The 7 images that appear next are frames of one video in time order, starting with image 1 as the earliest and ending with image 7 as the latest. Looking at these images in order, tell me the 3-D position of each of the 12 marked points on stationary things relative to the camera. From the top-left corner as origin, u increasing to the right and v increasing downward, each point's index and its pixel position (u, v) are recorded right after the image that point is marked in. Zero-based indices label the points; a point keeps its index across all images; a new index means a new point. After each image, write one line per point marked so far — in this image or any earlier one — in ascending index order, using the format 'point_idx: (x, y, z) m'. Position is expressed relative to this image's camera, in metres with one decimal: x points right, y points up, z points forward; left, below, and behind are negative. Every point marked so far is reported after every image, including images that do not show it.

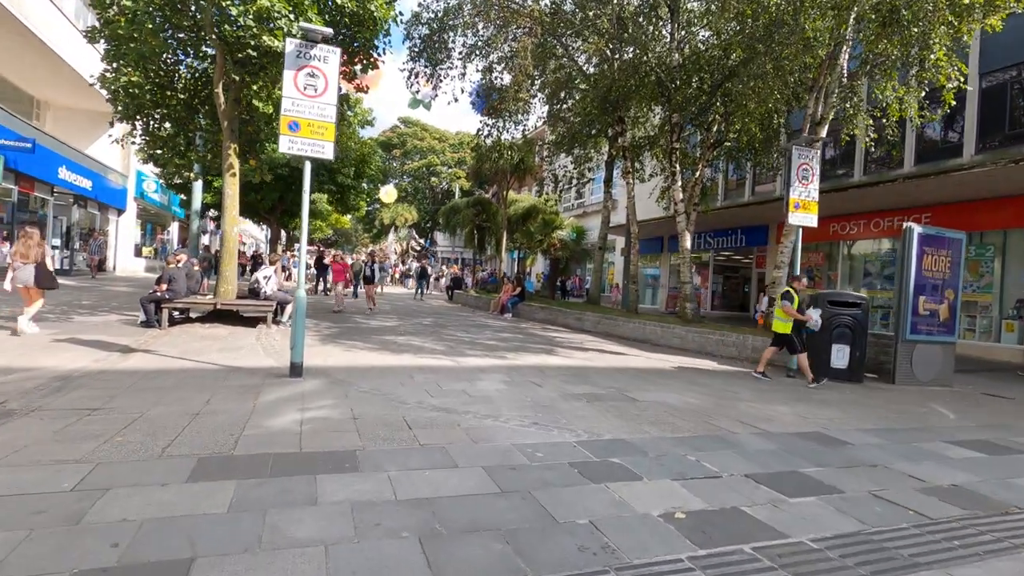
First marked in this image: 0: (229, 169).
0: (-5.9, +2.4, +11.7) m
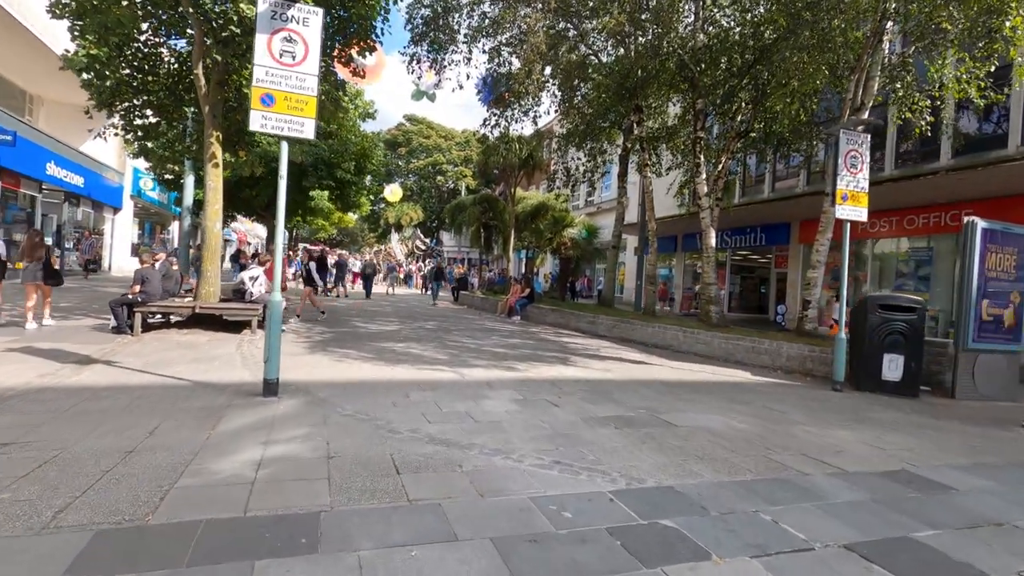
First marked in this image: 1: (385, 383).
0: (-5.7, +2.4, +10.6) m
1: (-1.6, -1.2, +7.1) m
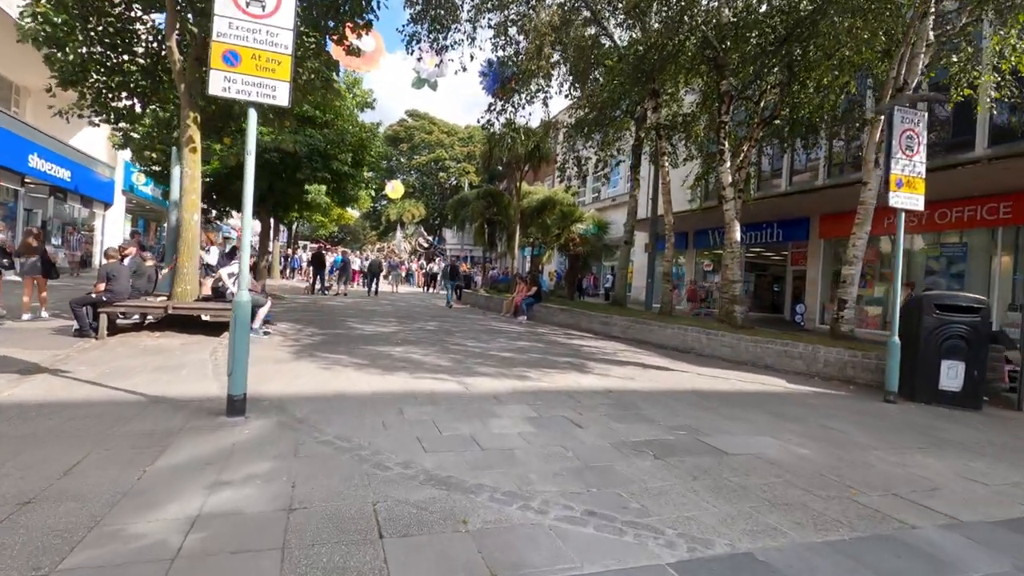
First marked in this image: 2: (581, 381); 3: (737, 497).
0: (-5.6, +2.4, +9.6) m
1: (-1.5, -1.2, +6.1) m
2: (+0.9, -1.3, +7.7) m
3: (+1.5, -1.4, +3.8) m
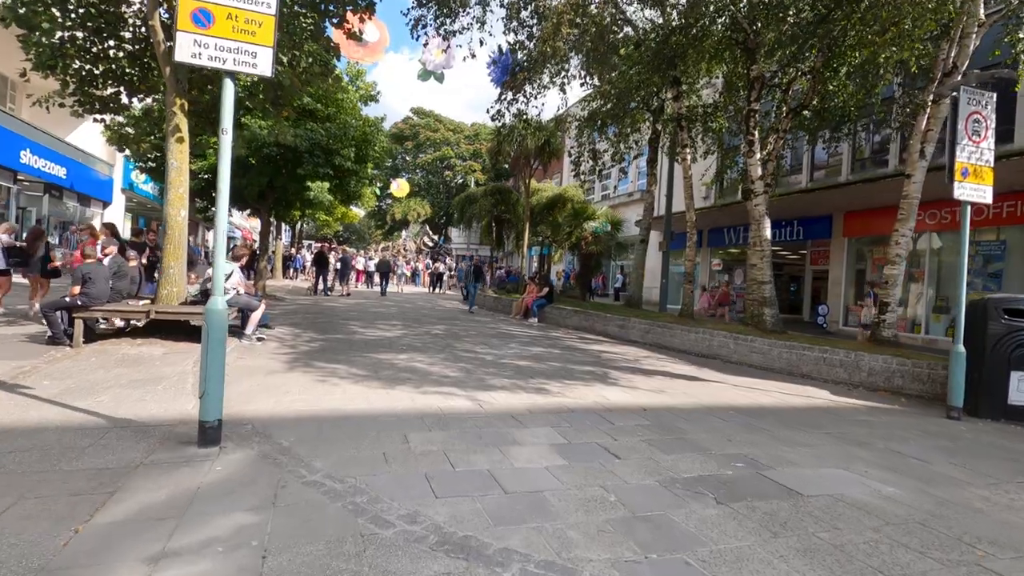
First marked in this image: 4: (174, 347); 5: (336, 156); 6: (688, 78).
0: (-5.3, +2.4, +8.8) m
1: (-1.3, -1.2, +5.3) m
2: (+1.2, -1.3, +6.9) m
3: (+1.7, -1.5, +2.9) m
4: (-4.8, -0.8, +7.9) m
5: (-5.5, +4.1, +17.5) m
6: (+4.4, +5.2, +13.9) m
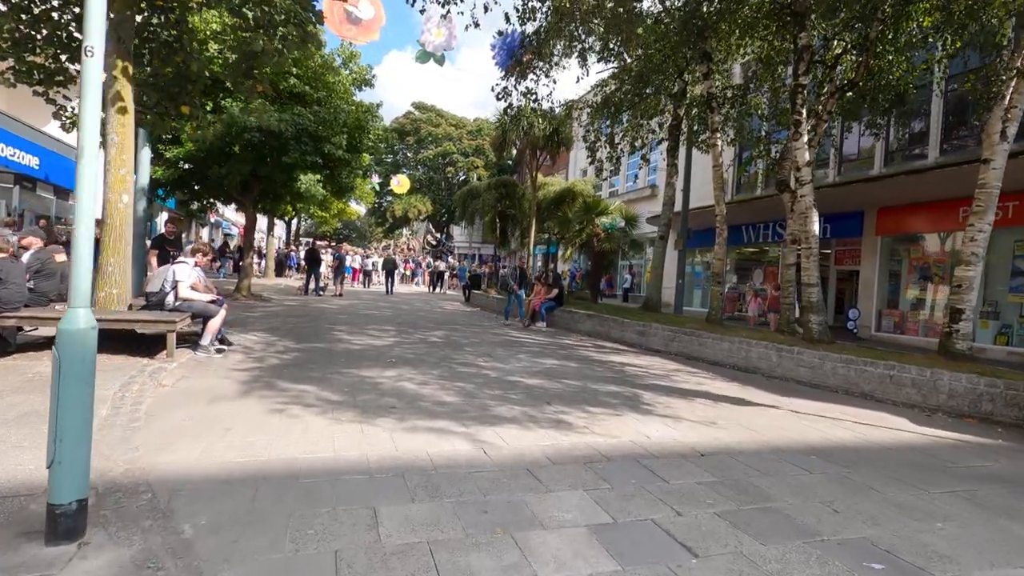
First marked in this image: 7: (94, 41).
0: (-5.2, +2.4, +7.3) m
1: (-1.2, -1.3, +3.8) m
2: (+1.3, -1.4, +5.3) m
3: (+1.8, -1.5, +1.4) m
4: (-4.7, -0.9, +6.4) m
5: (-5.4, +4.1, +16.0) m
6: (+4.6, +5.2, +12.4) m
7: (-2.1, +1.3, +3.0) m
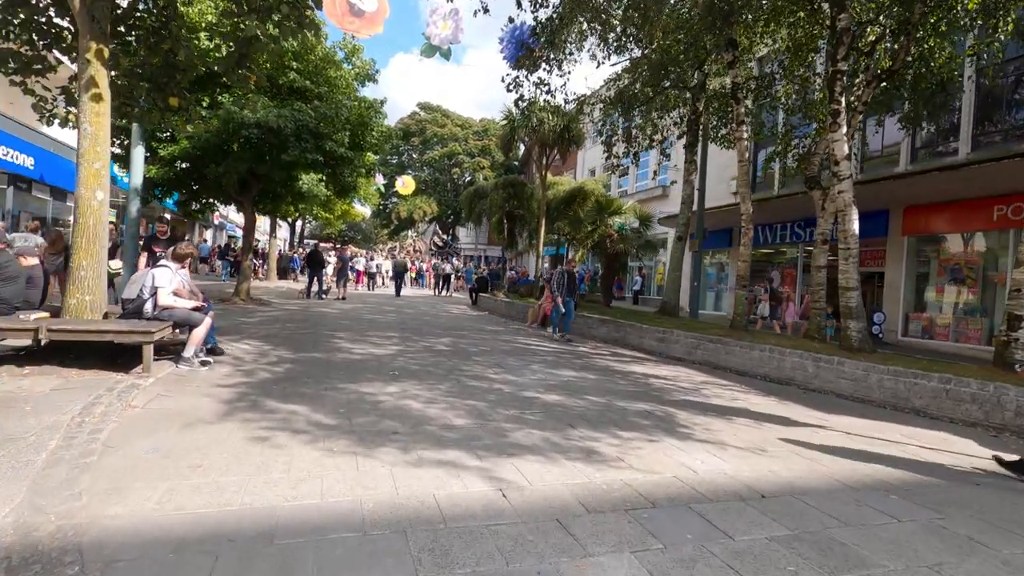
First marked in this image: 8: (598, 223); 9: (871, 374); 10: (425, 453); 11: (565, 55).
0: (-5.0, +2.3, +6.6) m
1: (-1.0, -1.3, +3.0) m
2: (+1.5, -1.4, +4.6) m
3: (+2.0, -1.6, +0.6) m
4: (-4.5, -0.9, +5.7) m
5: (-5.1, +4.0, +15.3) m
6: (+4.8, +5.1, +11.6) m
7: (-2.0, +1.2, +2.3) m
8: (+2.8, +2.1, +18.2) m
9: (+5.3, -1.2, +8.1) m
10: (-0.7, -1.3, +4.4) m
11: (+1.2, +5.3, +12.7) m
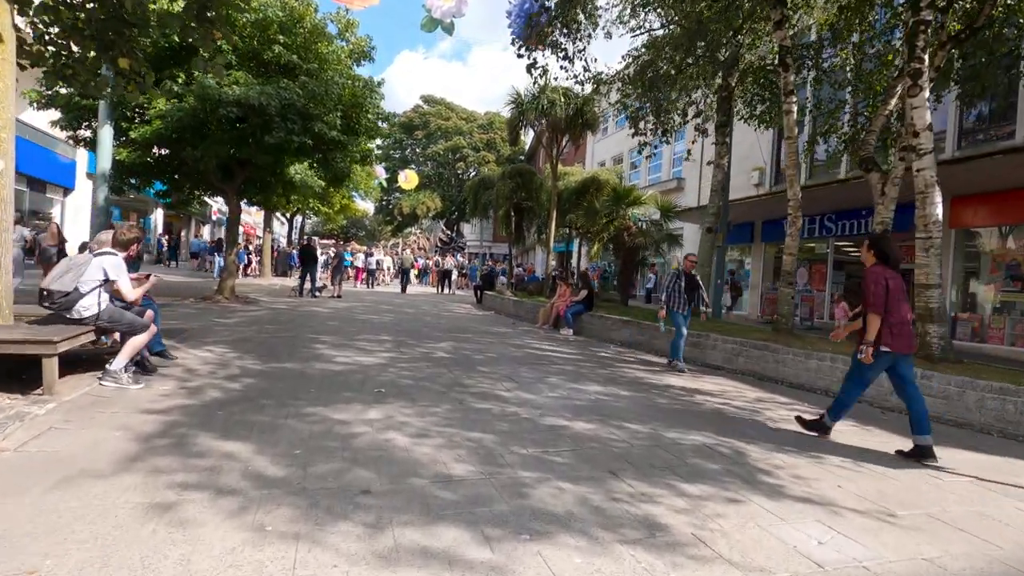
0: (-4.8, +2.4, +5.1) m
1: (-0.9, -1.3, +1.5) m
2: (+1.6, -1.4, +3.1) m
3: (+2.1, -1.5, -0.9) m
4: (-4.3, -0.9, +4.2) m
5: (-4.9, +4.1, +13.8) m
6: (+5.0, +5.2, +10.0) m
7: (-1.9, +1.2, +0.8) m
8: (+3.1, +2.2, +16.7) m
9: (+5.4, -1.2, +6.6) m
10: (-0.6, -1.3, +2.9) m
11: (+1.4, +5.4, +11.1) m
